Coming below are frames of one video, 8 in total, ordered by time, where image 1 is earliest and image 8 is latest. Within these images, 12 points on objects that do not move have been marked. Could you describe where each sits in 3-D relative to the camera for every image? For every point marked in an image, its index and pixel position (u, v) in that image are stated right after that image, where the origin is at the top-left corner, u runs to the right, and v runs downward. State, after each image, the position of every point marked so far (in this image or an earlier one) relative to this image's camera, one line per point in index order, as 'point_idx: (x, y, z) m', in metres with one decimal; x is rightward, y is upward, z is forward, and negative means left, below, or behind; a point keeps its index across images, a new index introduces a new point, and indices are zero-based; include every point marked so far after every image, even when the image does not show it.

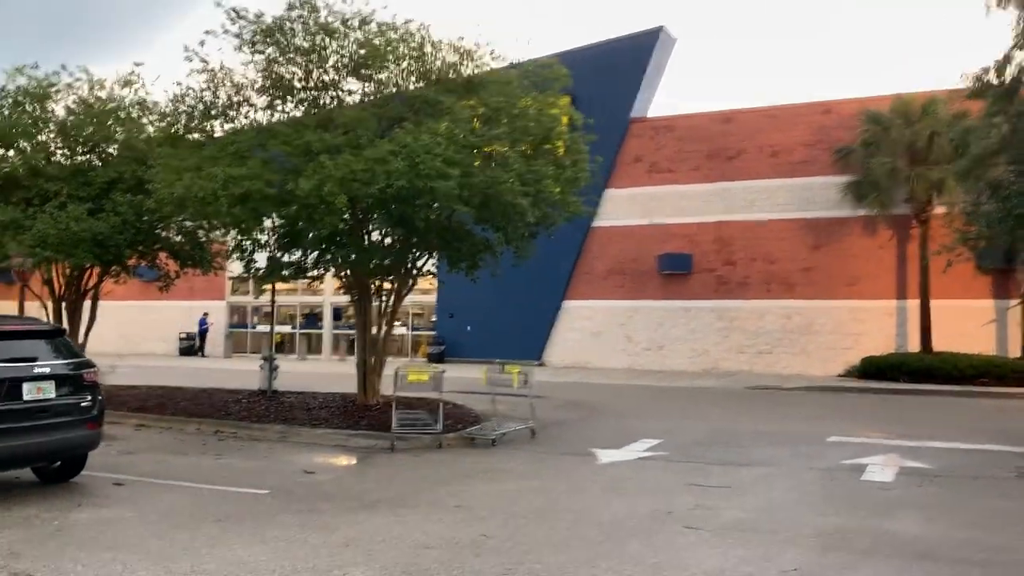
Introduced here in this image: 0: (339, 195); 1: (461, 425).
0: (-2.1, +1.1, +10.4) m
1: (-0.7, -2.0, +12.3) m
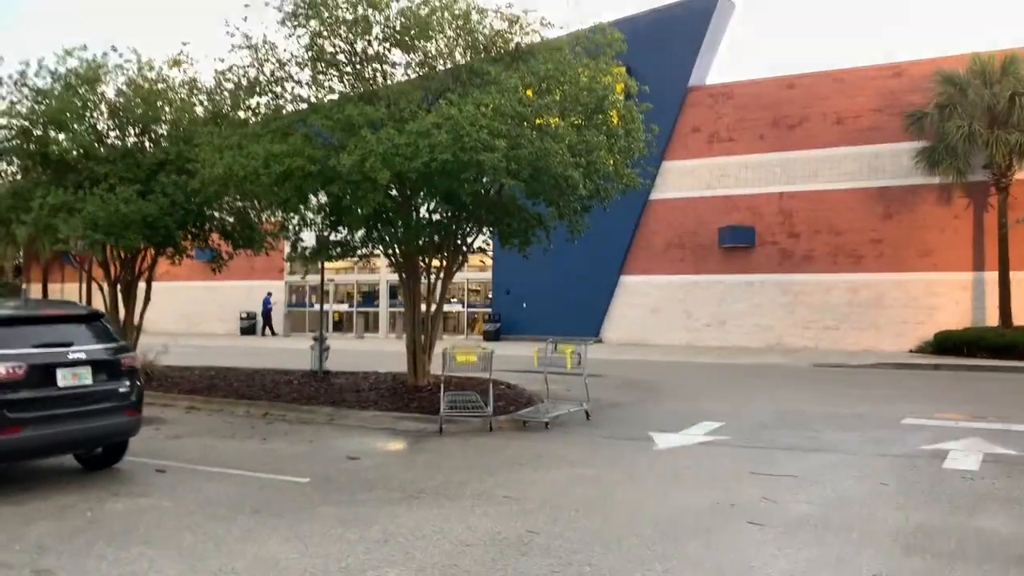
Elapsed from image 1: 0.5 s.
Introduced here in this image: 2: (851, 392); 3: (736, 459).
0: (-1.5, +1.4, +10.0) m
1: (0.0, -1.7, +11.8) m
2: (+5.9, -1.8, +15.2) m
3: (+2.3, -1.8, +9.0) m
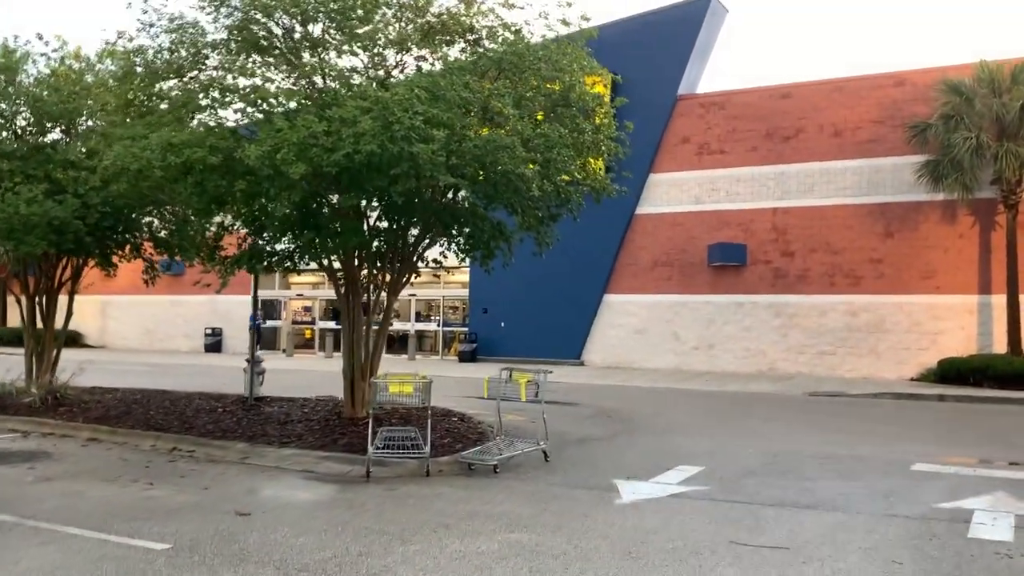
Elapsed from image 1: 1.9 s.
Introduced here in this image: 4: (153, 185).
0: (-2.1, +1.2, +8.4) m
1: (-0.6, -1.9, +10.2) m
2: (+5.2, -2.2, +13.5) m
3: (+1.7, -2.0, +7.3) m
4: (-4.0, +1.1, +9.6) m
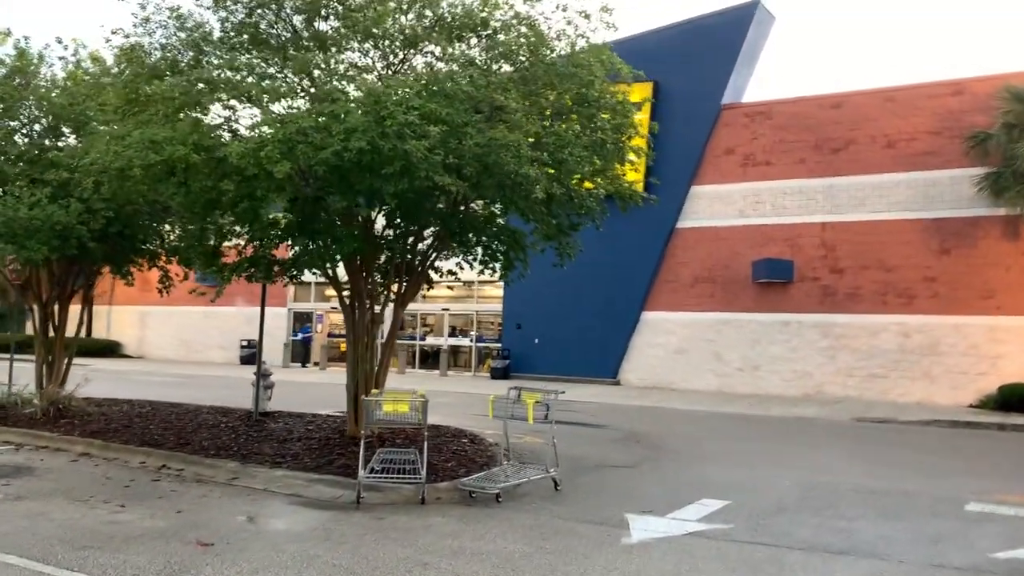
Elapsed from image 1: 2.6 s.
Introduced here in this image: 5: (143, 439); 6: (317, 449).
0: (-2.1, +1.1, +7.7) m
1: (-0.6, -2.0, +9.4) m
2: (+5.5, -2.5, +12.4) m
3: (+1.6, -2.1, +6.4) m
4: (-3.9, +1.1, +9.0) m
5: (-4.7, -1.9, +11.0) m
6: (-2.3, -1.9, +10.1) m
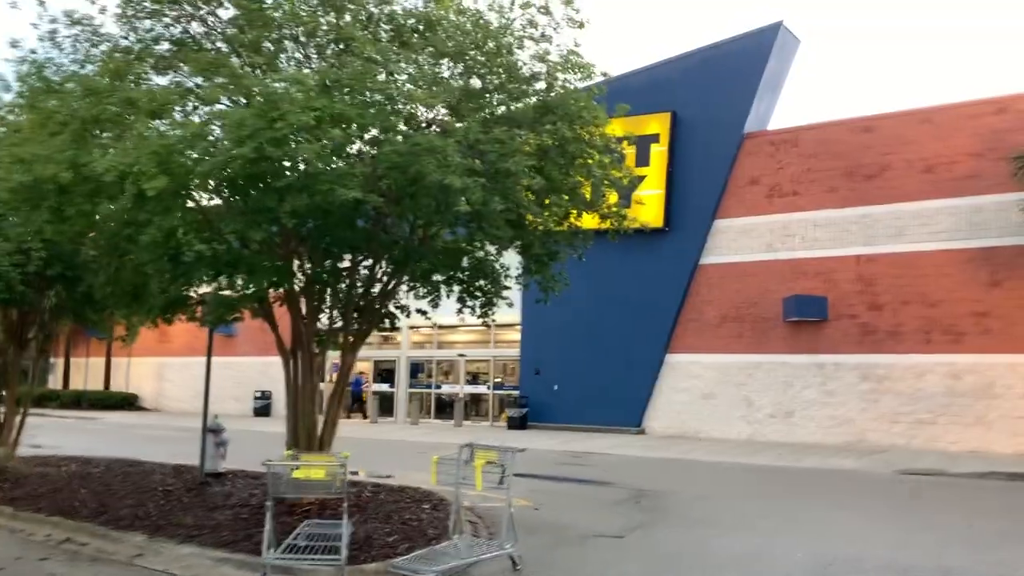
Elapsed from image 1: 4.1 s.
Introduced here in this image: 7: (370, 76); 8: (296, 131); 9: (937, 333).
0: (-2.7, +0.8, +6.4) m
1: (-1.0, -2.3, +7.8) m
2: (+5.2, -2.9, +10.5) m
3: (+1.0, -2.2, +4.8) m
4: (-4.4, +0.7, +7.8) m
5: (-5.0, -2.4, +9.7) m
6: (-2.7, -2.3, +8.7) m
7: (-1.1, +1.8, +7.1) m
8: (-1.6, +1.1, +6.3) m
9: (+9.8, -1.0, +19.9) m
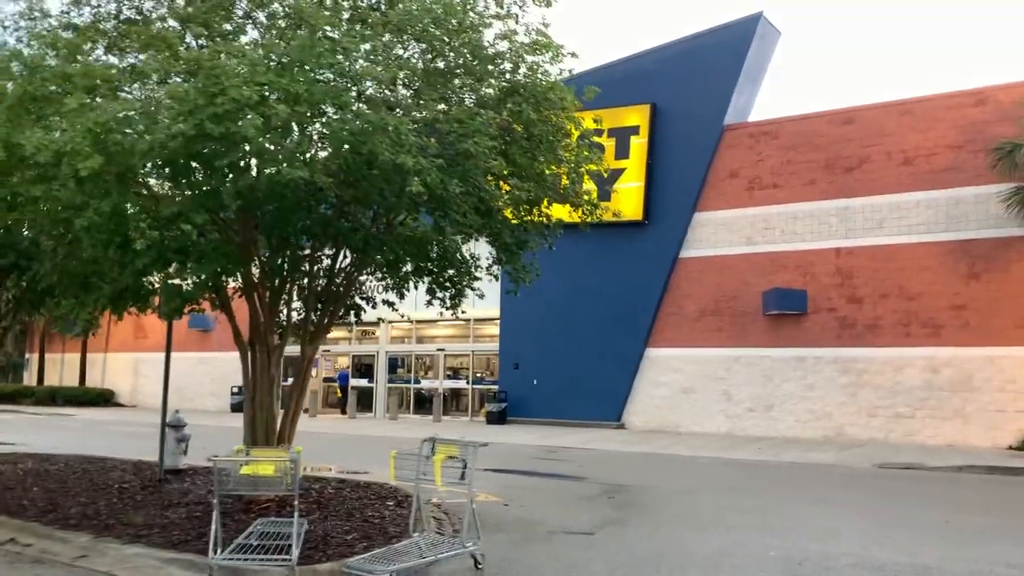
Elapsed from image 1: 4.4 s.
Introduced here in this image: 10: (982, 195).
0: (-3.0, +0.9, +6.1) m
1: (-1.3, -2.2, +7.5) m
2: (+4.8, -2.7, +10.3) m
3: (+0.8, -2.1, +4.5) m
4: (-4.7, +0.8, +7.5) m
5: (-5.4, -2.3, +9.3) m
6: (-3.0, -2.2, +8.3) m
7: (-1.5, +1.9, +6.8) m
8: (-1.9, +1.2, +6.0) m
9: (+9.2, -0.9, +19.8) m
10: (+10.5, +2.1, +19.3) m
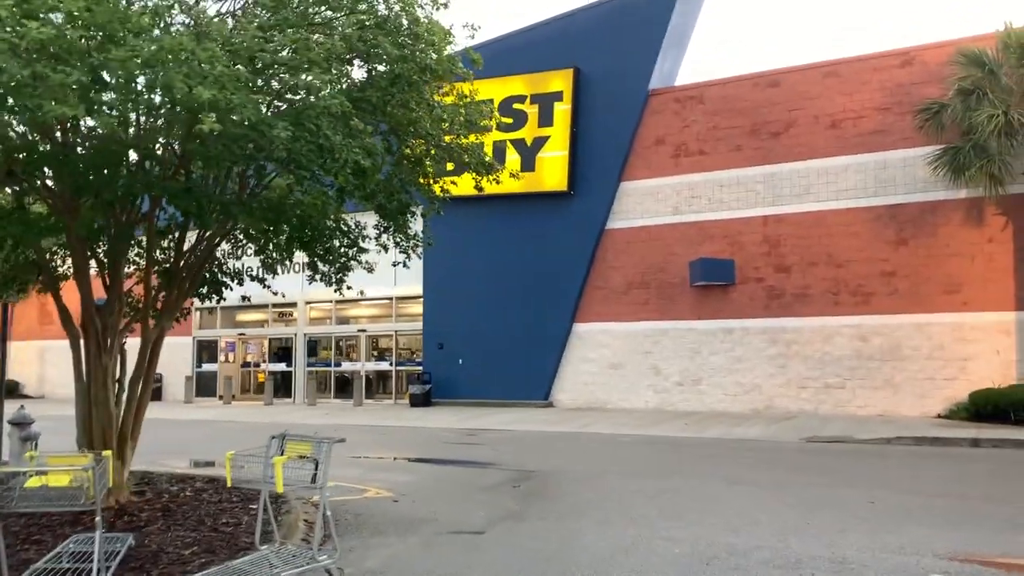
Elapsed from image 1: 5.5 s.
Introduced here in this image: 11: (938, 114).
0: (-3.9, +1.1, +4.8) m
1: (-2.3, -2.0, +6.4) m
2: (+3.6, -2.3, +9.6) m
3: (-0.1, -1.9, +3.5) m
4: (-5.8, +0.9, +6.0) m
5: (-6.5, -2.2, +7.9) m
6: (-4.1, -2.0, +7.1) m
7: (-2.5, +2.0, +5.5) m
8: (-2.8, +1.4, +4.7) m
9: (+7.4, -0.1, +19.3) m
10: (+8.6, +2.8, +18.7) m
11: (+8.6, +3.5, +17.6) m
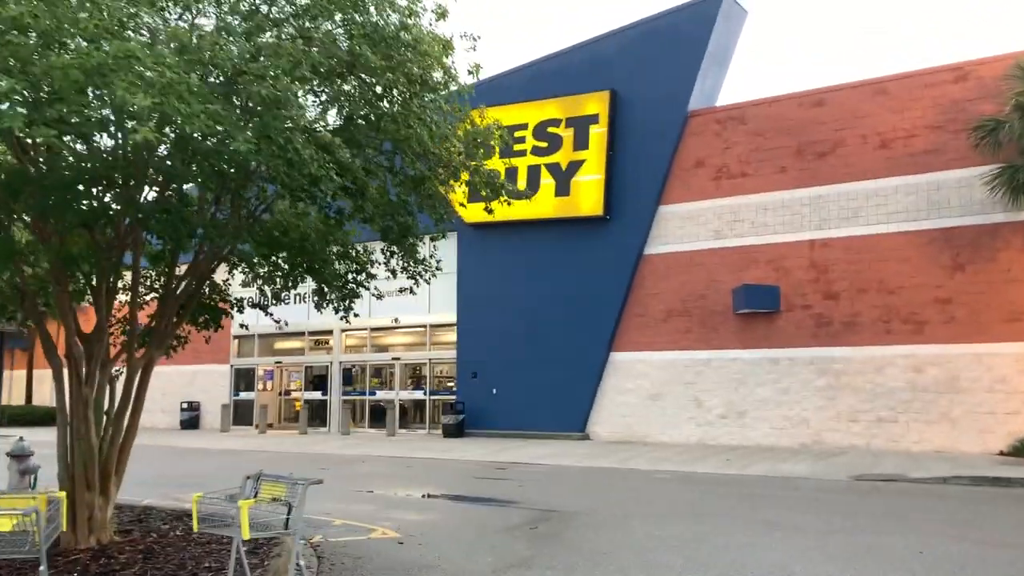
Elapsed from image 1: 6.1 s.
0: (-4.1, +0.9, +4.4) m
1: (-2.4, -2.2, +5.9) m
2: (+3.8, -2.6, +8.7) m
3: (-0.3, -2.0, +2.8) m
4: (-5.8, +0.7, +5.8) m
5: (-6.5, -2.4, +7.6) m
6: (-4.1, -2.2, +6.6) m
7: (-2.6, +1.9, +5.1) m
8: (-3.0, +1.3, +4.3) m
9: (+8.1, -0.7, +18.2) m
10: (+9.2, +2.2, +17.7) m
11: (+9.2, +3.0, +16.5) m
